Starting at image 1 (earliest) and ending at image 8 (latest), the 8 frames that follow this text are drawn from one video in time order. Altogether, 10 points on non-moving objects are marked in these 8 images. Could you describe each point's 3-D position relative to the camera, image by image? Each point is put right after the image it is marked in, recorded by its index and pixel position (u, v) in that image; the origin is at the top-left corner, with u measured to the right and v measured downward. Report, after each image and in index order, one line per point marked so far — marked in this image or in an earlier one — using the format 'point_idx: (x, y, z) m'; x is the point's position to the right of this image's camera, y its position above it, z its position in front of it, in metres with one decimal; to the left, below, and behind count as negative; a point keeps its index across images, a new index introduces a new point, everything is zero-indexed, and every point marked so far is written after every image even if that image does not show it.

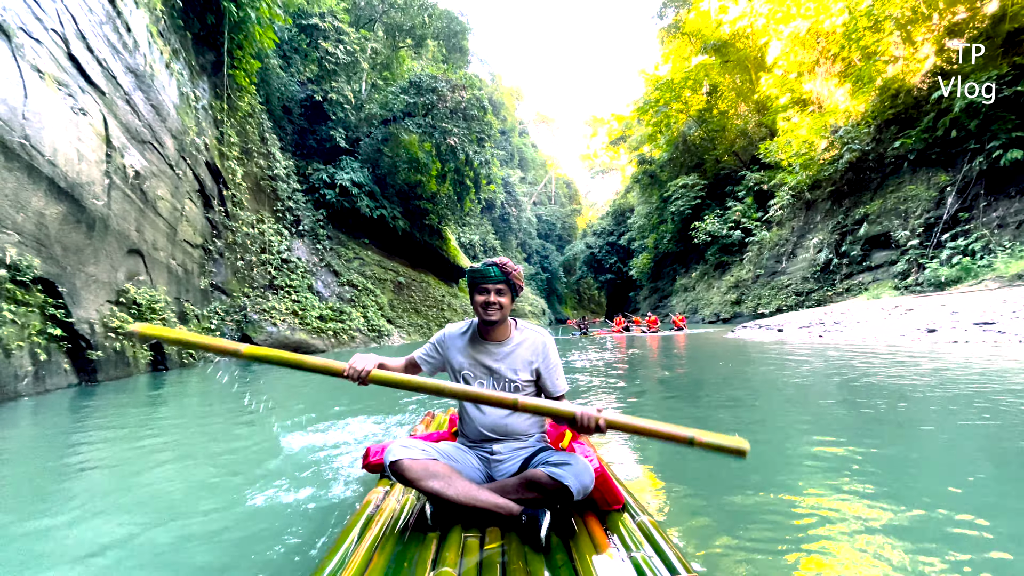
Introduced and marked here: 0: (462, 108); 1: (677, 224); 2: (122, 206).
0: (-1.4, +5.1, +13.1) m
1: (+6.6, +2.6, +18.2) m
2: (-4.5, +0.9, +5.6) m
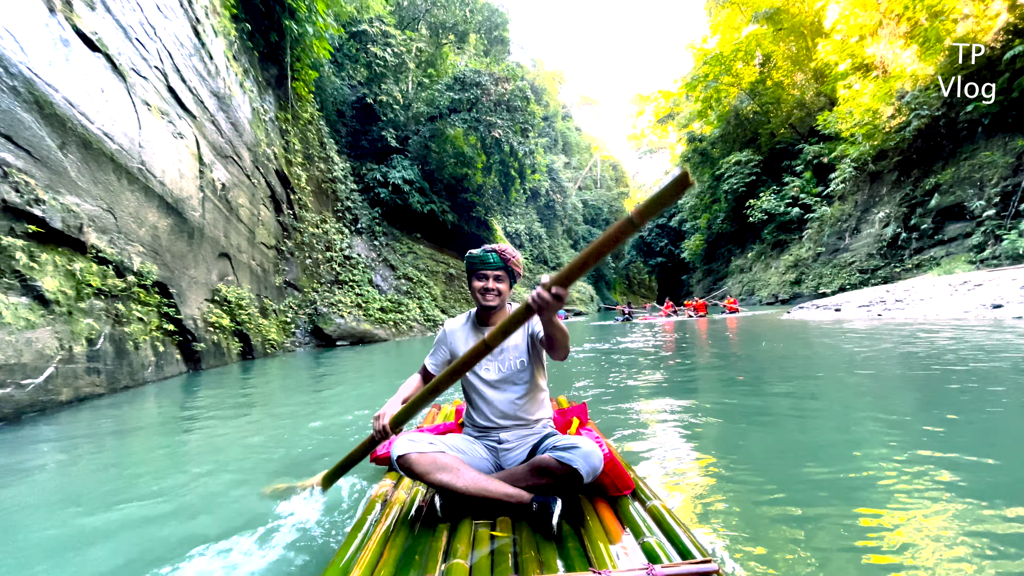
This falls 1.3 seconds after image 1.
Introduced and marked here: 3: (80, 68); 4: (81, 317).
0: (-0.2, +5.4, +13.4) m
1: (+8.3, +3.3, +17.7) m
2: (-3.9, +0.9, +6.3) m
3: (-3.5, +1.8, +3.9) m
4: (-3.3, -0.2, +3.6) m
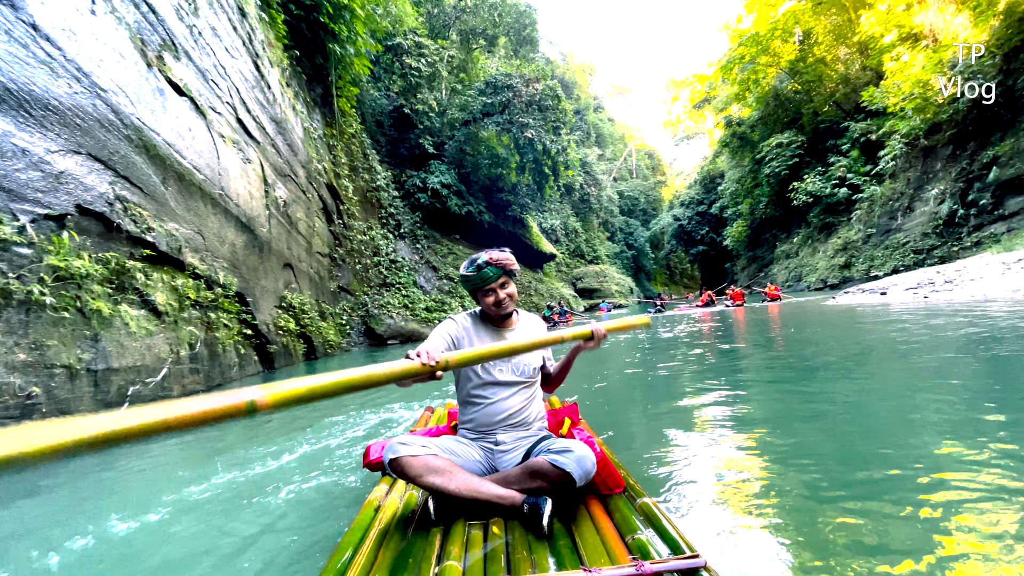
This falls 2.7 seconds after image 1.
0: (+0.7, +5.5, +13.7) m
1: (+9.6, +3.7, +17.3) m
2: (-3.4, +0.8, +7.0) m
3: (-3.2, +1.7, +4.5) m
4: (-2.9, -0.3, +4.2) m
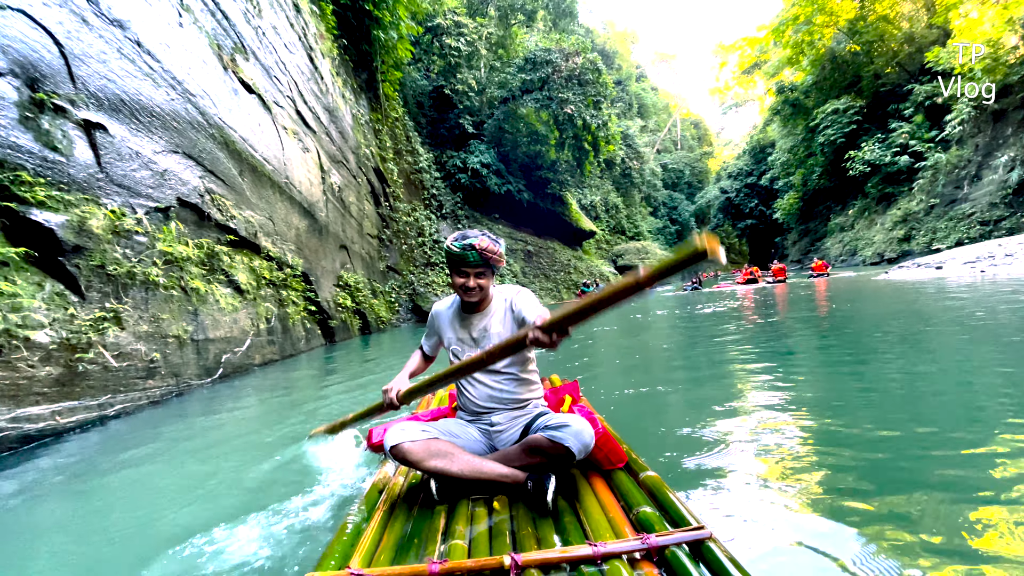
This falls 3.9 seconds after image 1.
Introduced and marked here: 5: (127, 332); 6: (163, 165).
0: (+1.8, +6.2, +13.6) m
1: (+11.1, +4.6, +16.6) m
2: (-2.8, +1.2, +7.5) m
3: (-2.8, +1.9, +4.9) m
4: (-2.5, -0.1, +4.8) m
5: (-2.4, -0.3, +2.9) m
6: (-2.6, +0.9, +3.6) m
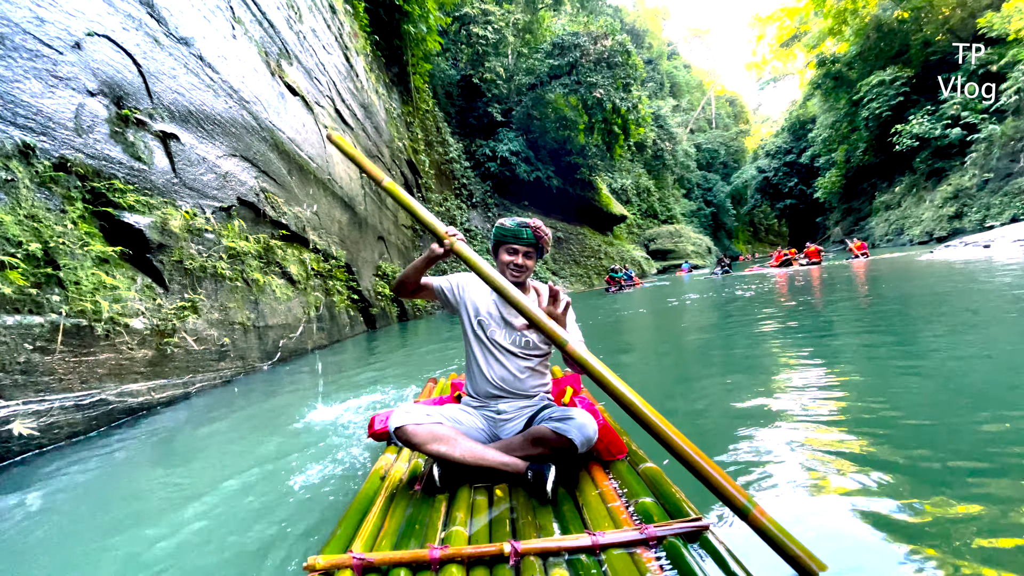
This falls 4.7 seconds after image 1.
0: (+2.6, +6.6, +13.5) m
1: (+12.0, +5.2, +15.9) m
2: (-2.3, +1.3, +7.8) m
3: (-2.5, +2.0, +5.3) m
4: (-2.2, 0.0, +5.1) m
5: (-2.2, -0.2, +3.3) m
6: (-2.4, +1.0, +3.9) m
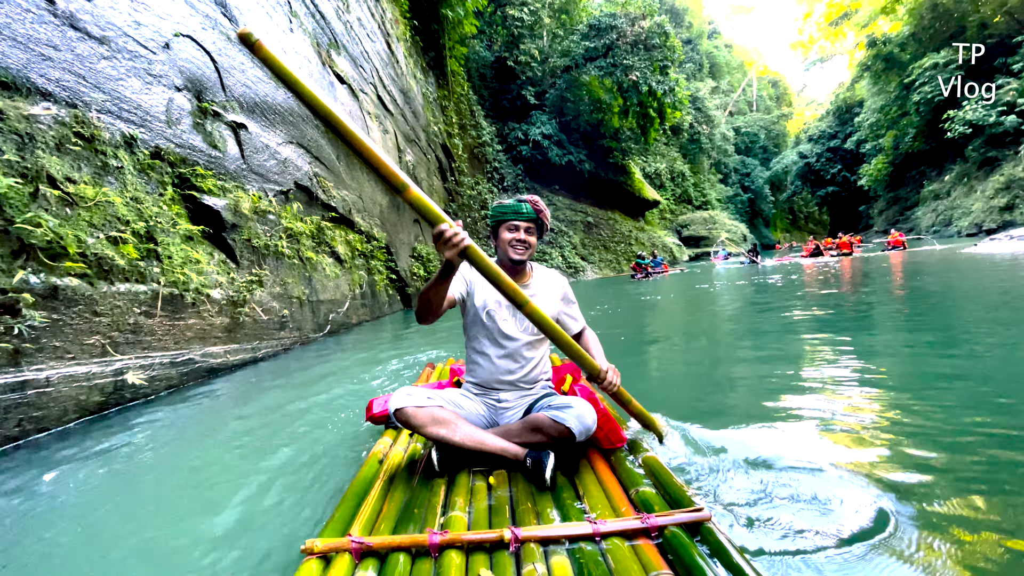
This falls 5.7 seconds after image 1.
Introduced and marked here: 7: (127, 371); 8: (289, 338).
0: (+3.6, +7.0, +13.3) m
1: (+13.1, +5.5, +15.2) m
2: (-1.7, +1.7, +8.1) m
3: (-2.0, +2.2, +5.6) m
4: (-1.8, +0.2, +5.5) m
5: (-1.9, 0.0, +3.7) m
6: (-2.0, +1.2, +4.3) m
7: (-2.0, -0.4, +2.5) m
8: (-1.9, -0.4, +4.0) m
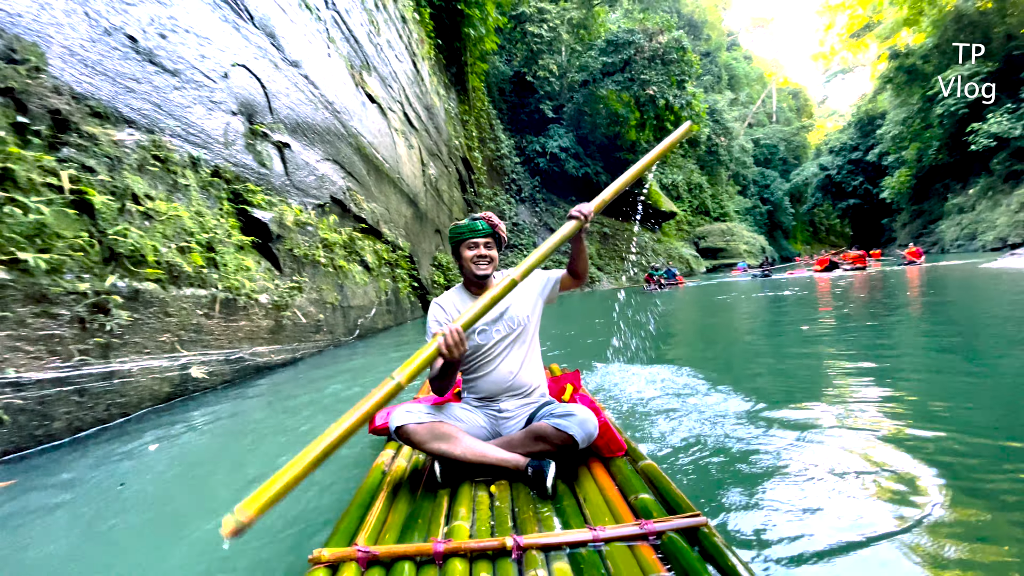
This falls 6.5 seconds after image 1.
0: (+4.2, +6.6, +13.6) m
1: (+13.7, +5.0, +15.2) m
2: (-1.4, +1.5, +8.5) m
3: (-1.8, +2.1, +5.9) m
4: (-1.6, +0.1, +5.8) m
5: (-1.7, -0.1, +4.0) m
6: (-1.8, +1.1, +4.6) m
7: (-1.9, -0.5, +2.8) m
8: (-1.7, -0.5, +4.3) m
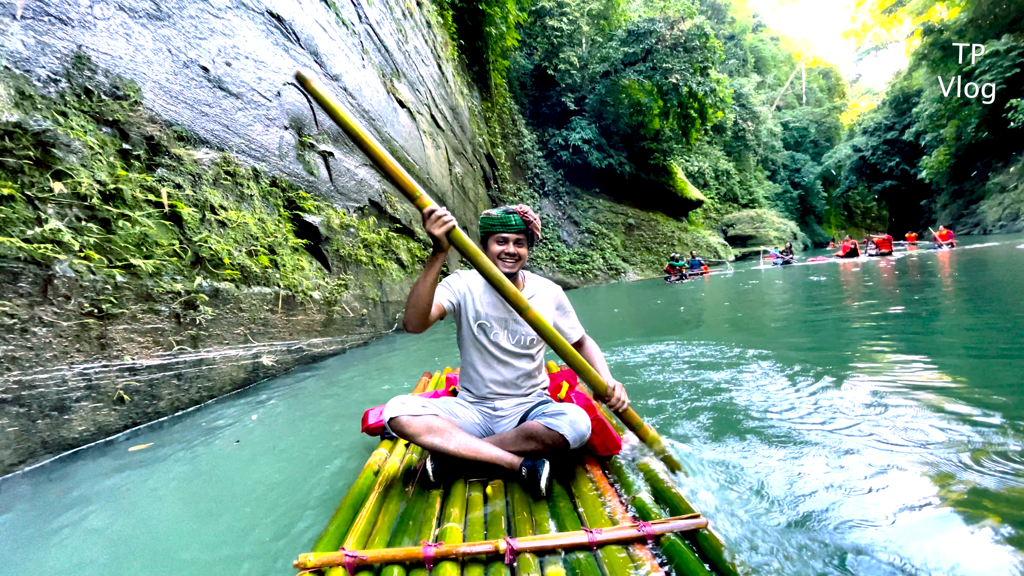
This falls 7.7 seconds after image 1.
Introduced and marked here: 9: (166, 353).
0: (+4.8, +6.9, +13.5) m
1: (+14.4, +5.5, +14.7) m
2: (-1.0, +1.6, +8.8) m
3: (-1.5, +2.2, +6.3) m
4: (-1.2, +0.2, +6.1) m
5: (-1.5, -0.1, +4.3) m
6: (-1.6, +1.2, +4.9) m
7: (-1.7, -0.4, +3.1) m
8: (-1.4, -0.4, +4.6) m
9: (-1.8, -0.3, +2.5) m
